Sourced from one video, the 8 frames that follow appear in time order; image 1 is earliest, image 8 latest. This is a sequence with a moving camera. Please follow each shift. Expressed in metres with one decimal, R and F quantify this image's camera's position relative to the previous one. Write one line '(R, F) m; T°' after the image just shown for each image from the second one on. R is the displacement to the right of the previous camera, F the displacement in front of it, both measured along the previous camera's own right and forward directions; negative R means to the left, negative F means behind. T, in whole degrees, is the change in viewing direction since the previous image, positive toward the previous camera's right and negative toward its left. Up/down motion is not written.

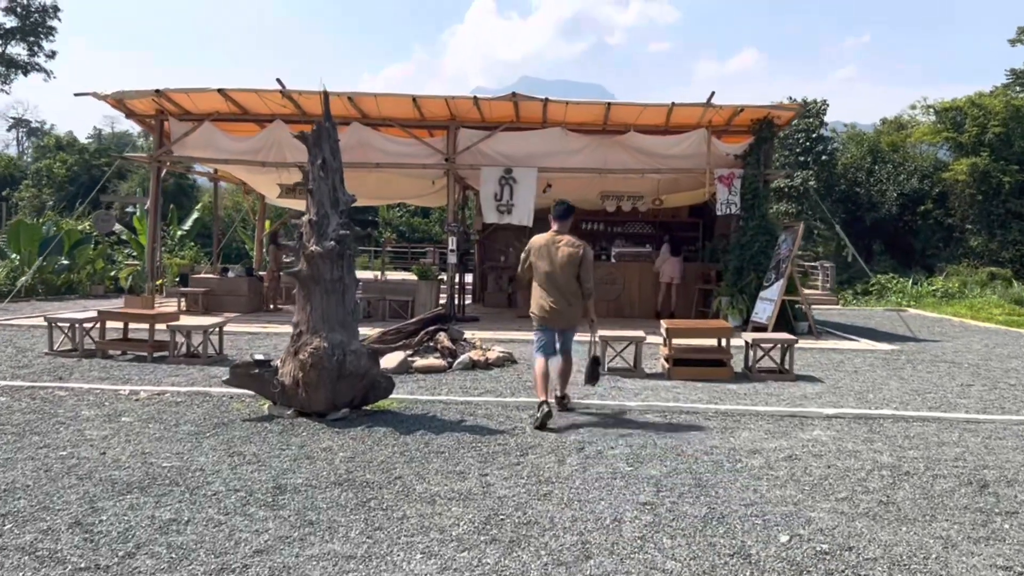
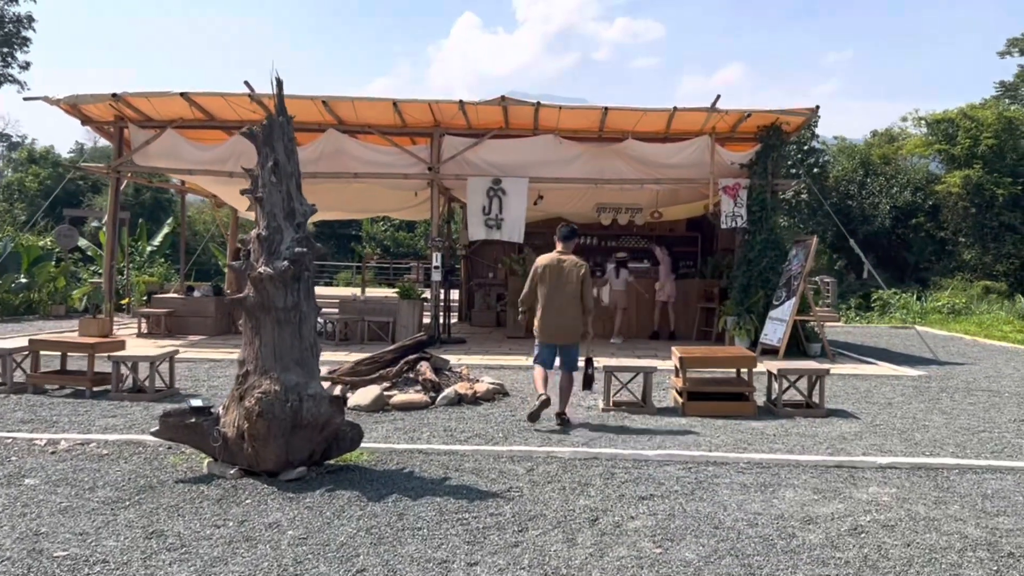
(0.0, +0.9) m; +1°
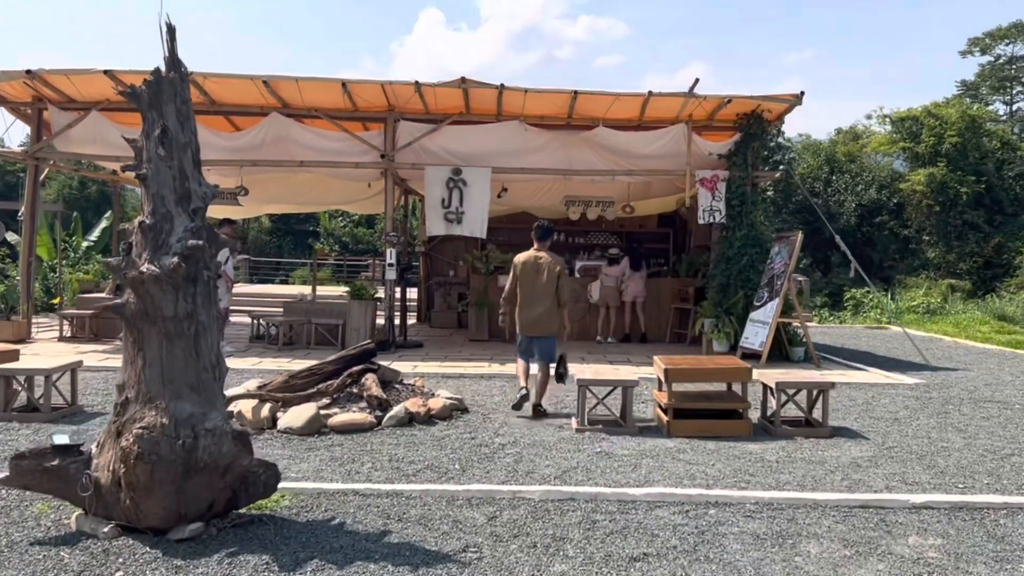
(0.0, +0.8) m; +2°
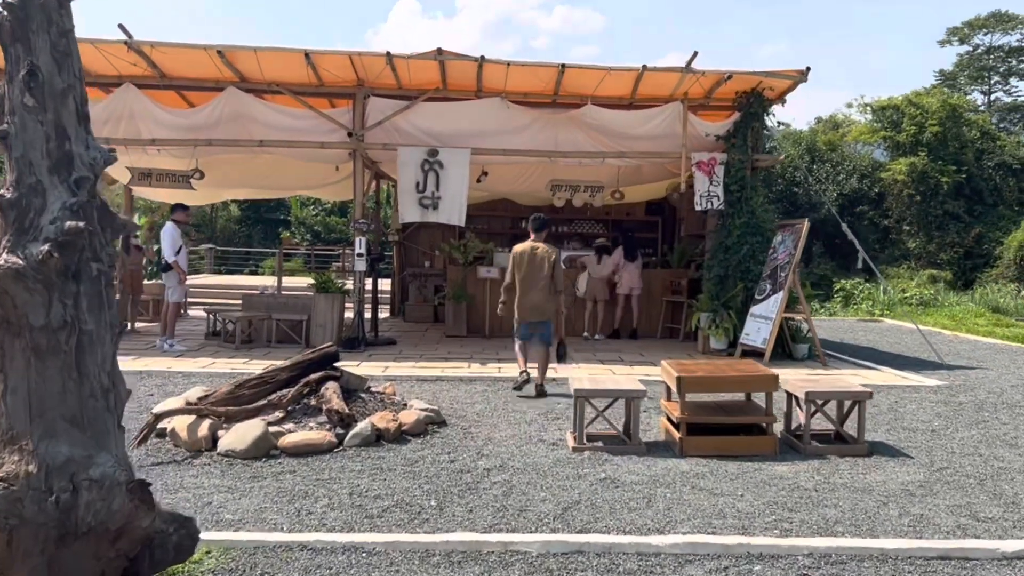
(-0.1, +0.8) m; +2°
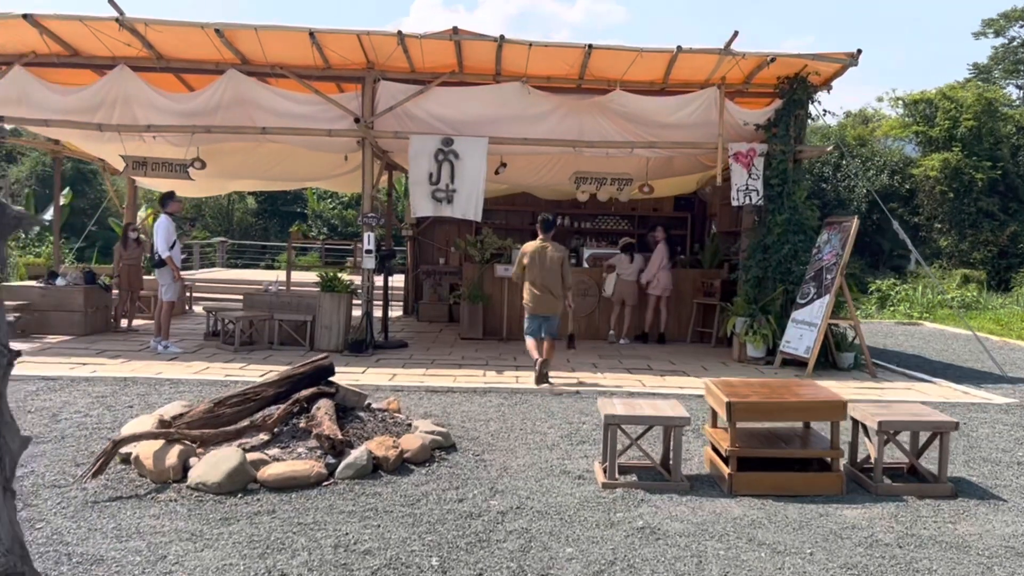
(0.0, +0.7) m; -1°
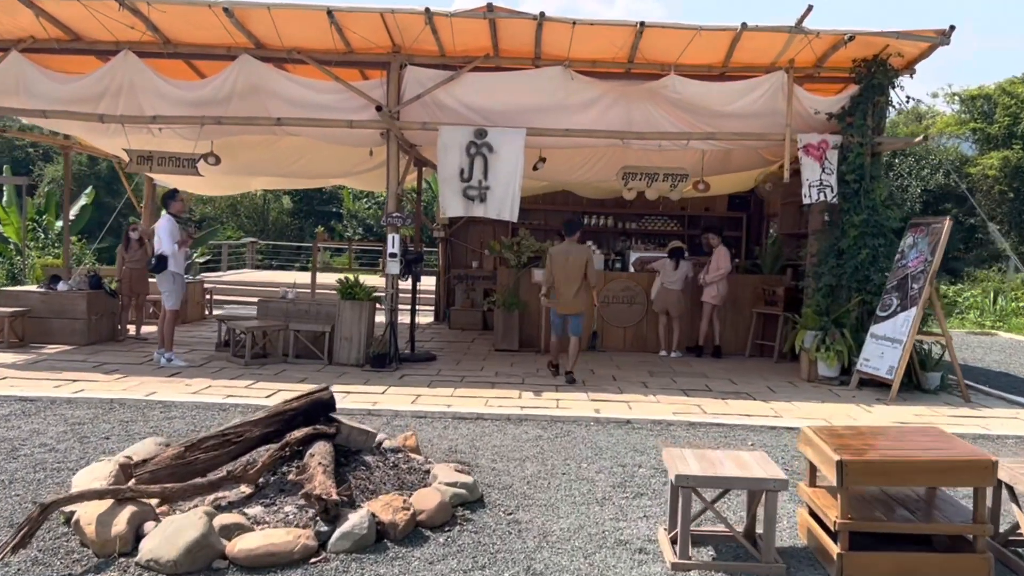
(0.0, +0.9) m; -2°
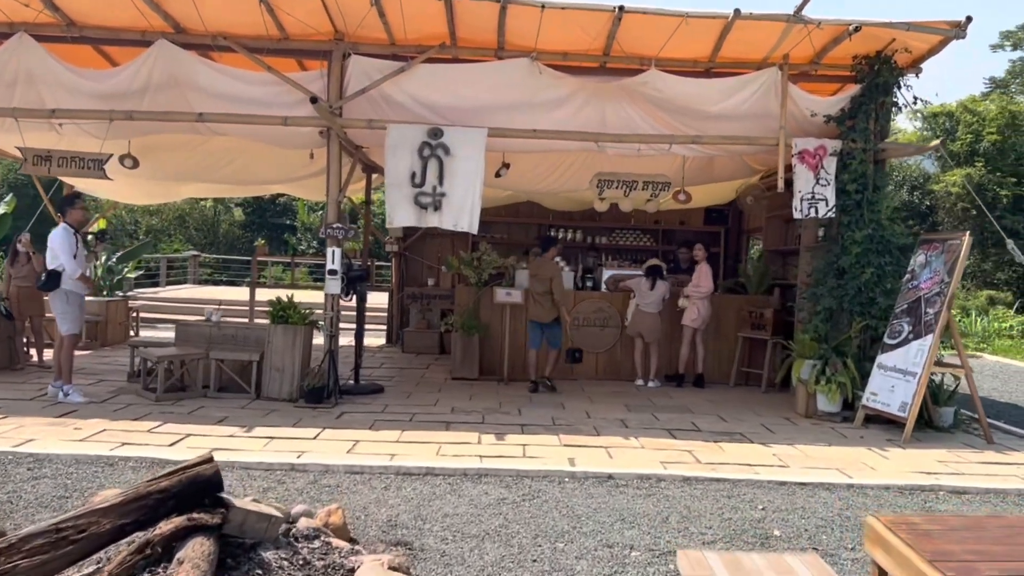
(0.0, +0.9) m; +3°
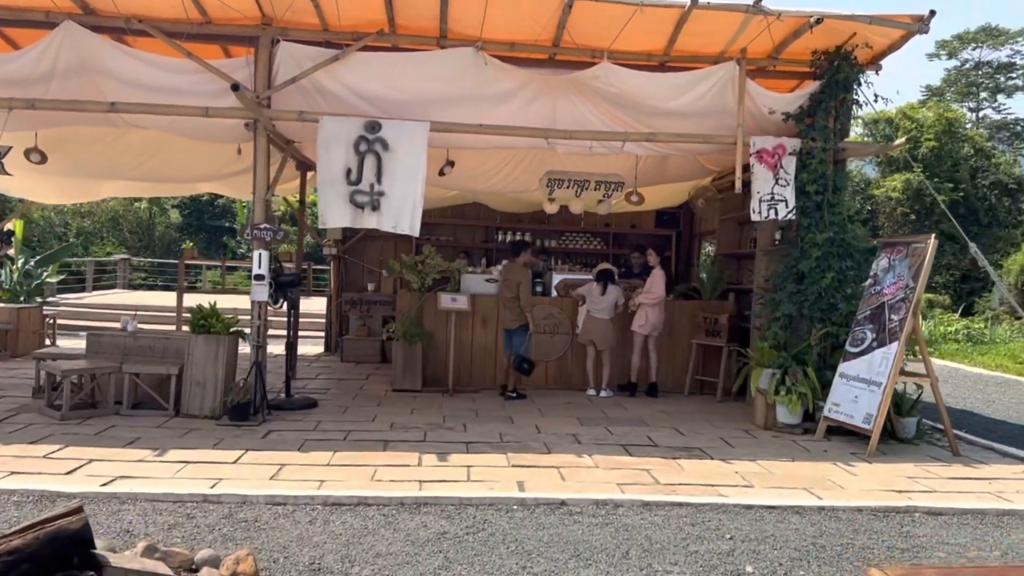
(0.0, +0.4) m; +3°
